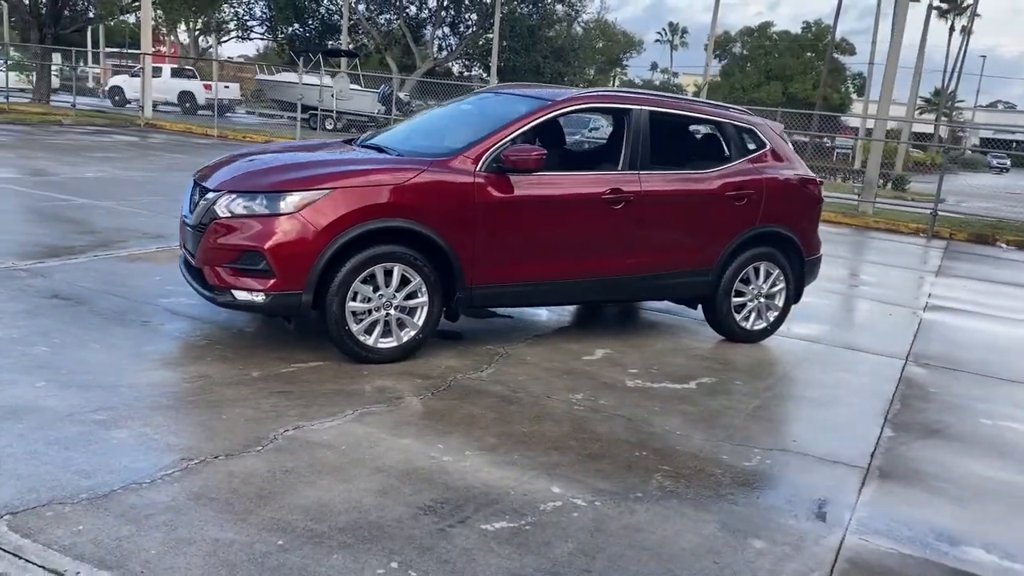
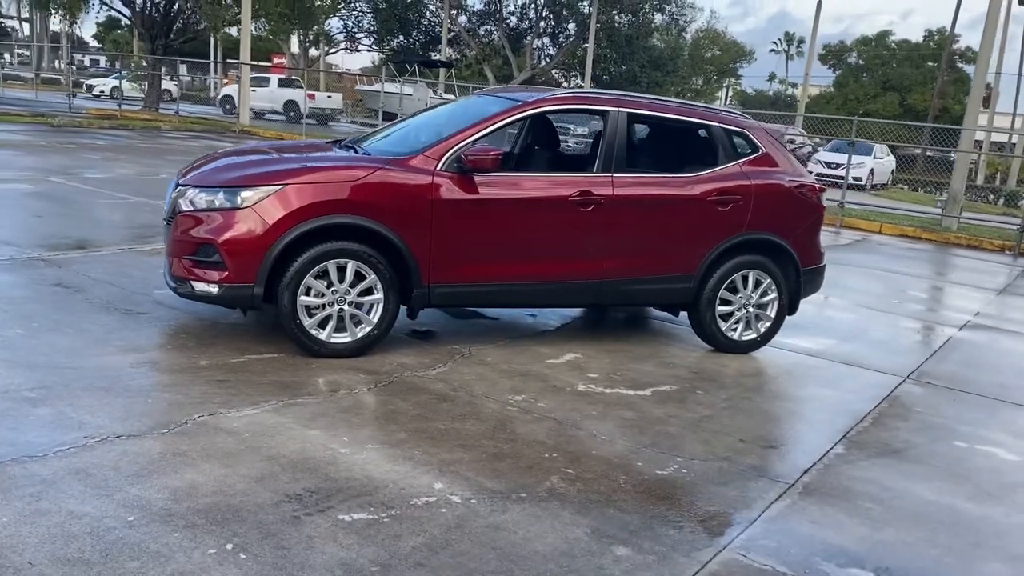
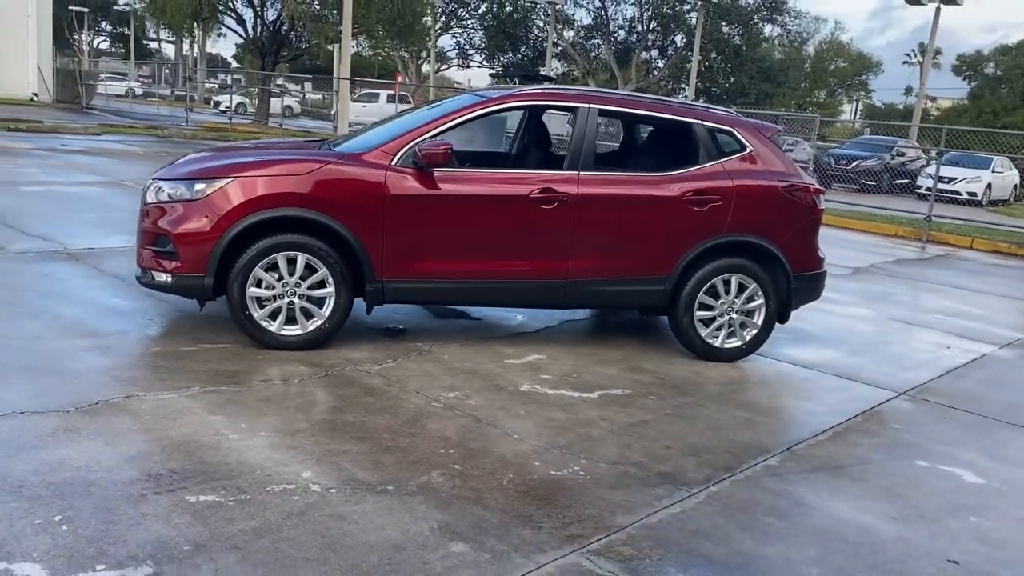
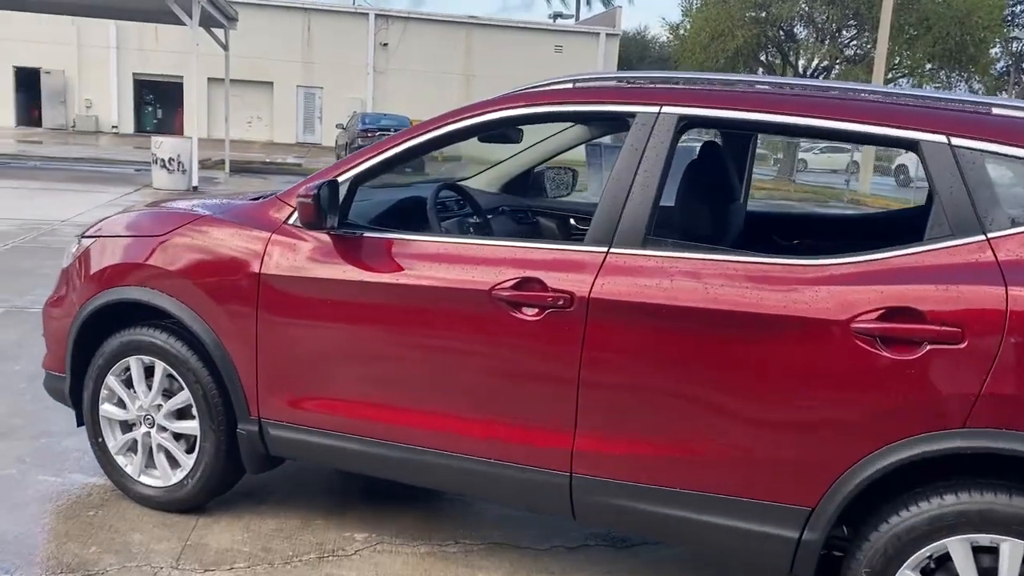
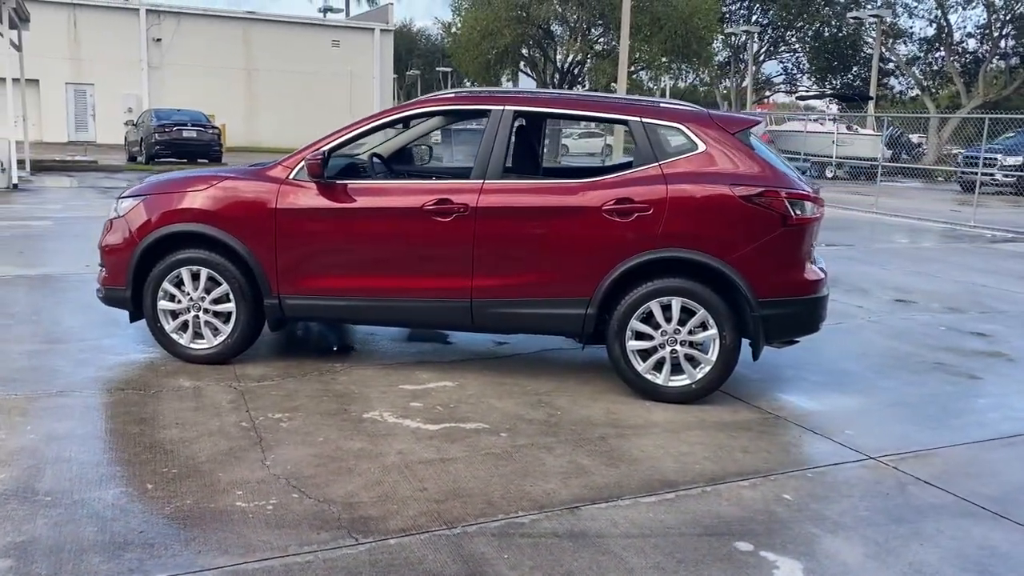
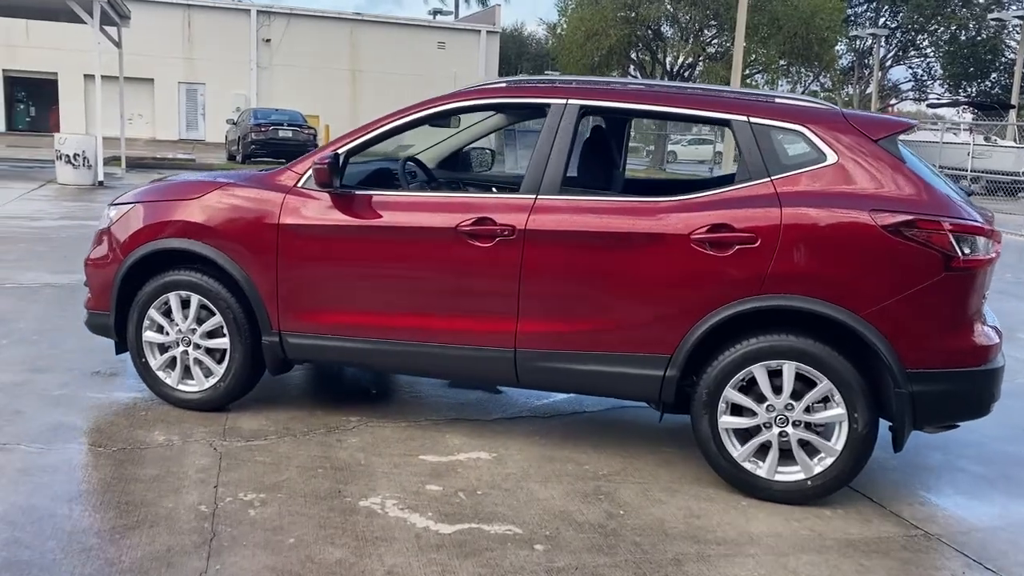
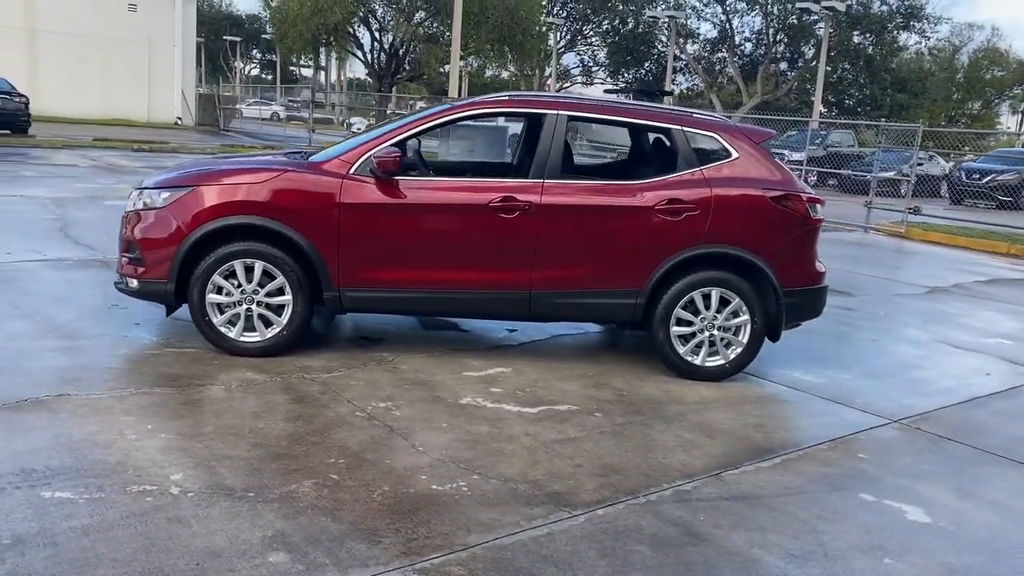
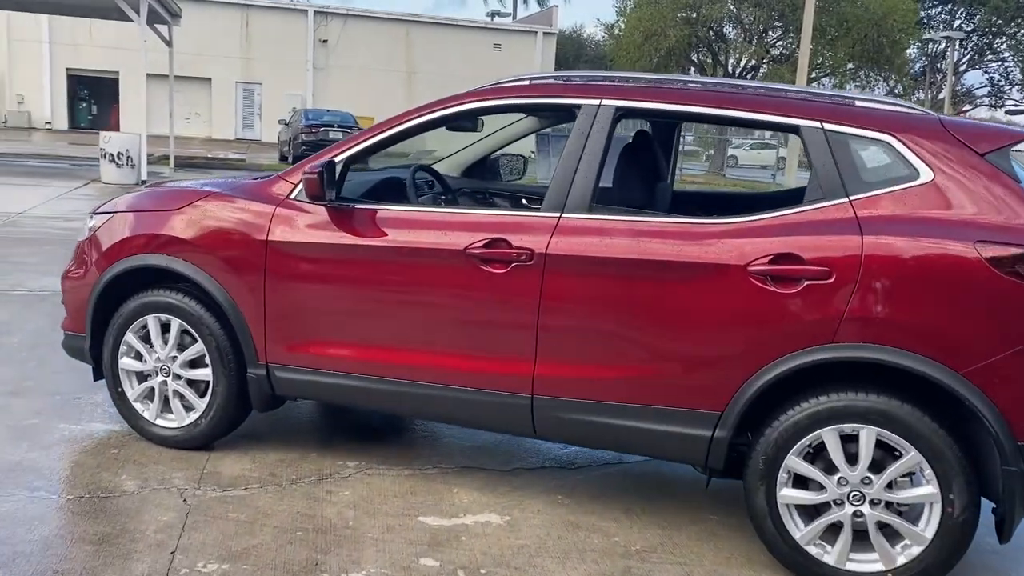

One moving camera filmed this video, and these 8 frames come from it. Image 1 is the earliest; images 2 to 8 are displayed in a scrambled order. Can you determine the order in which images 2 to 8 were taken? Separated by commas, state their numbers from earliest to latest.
2, 3, 7, 5, 6, 8, 4
